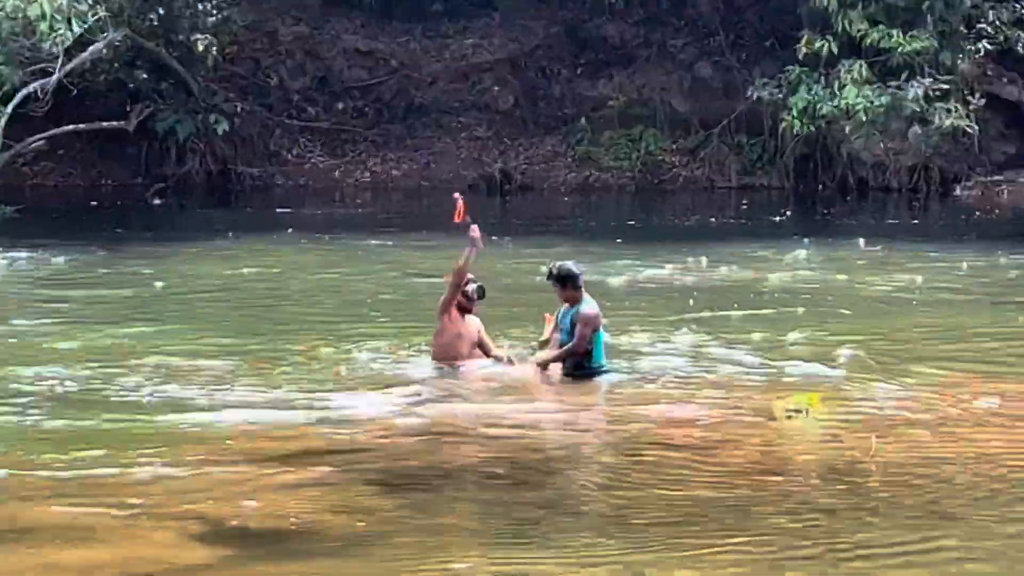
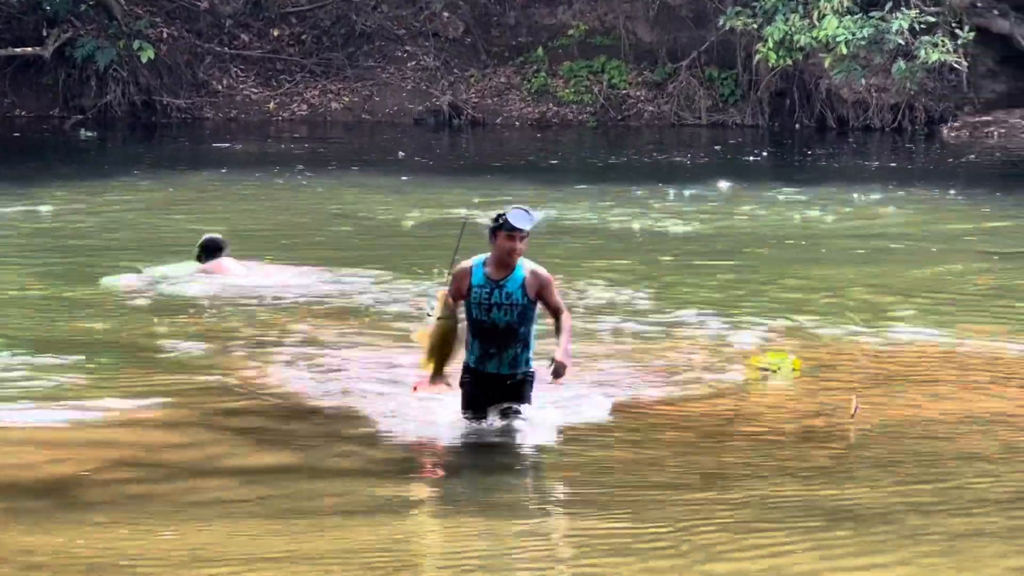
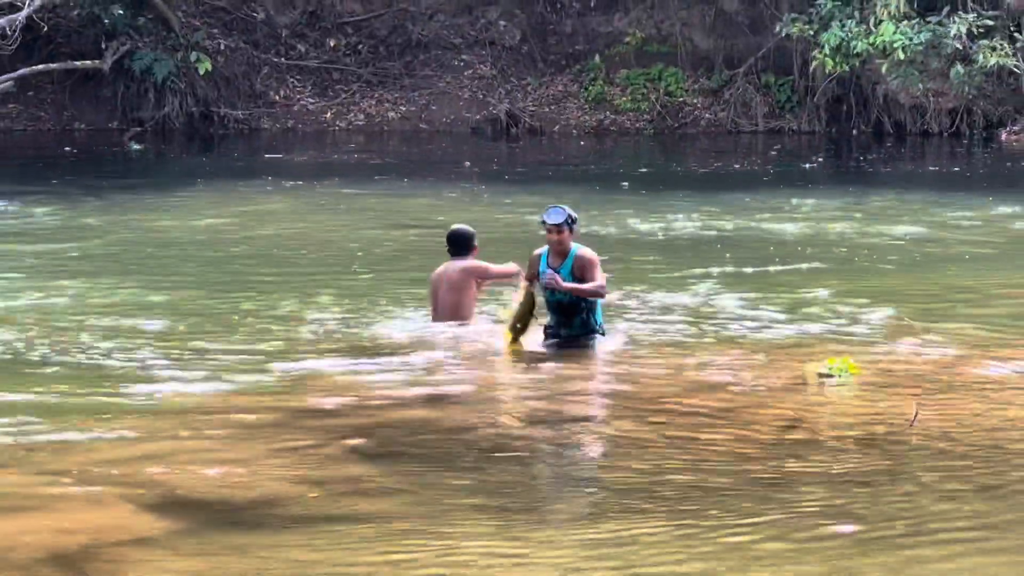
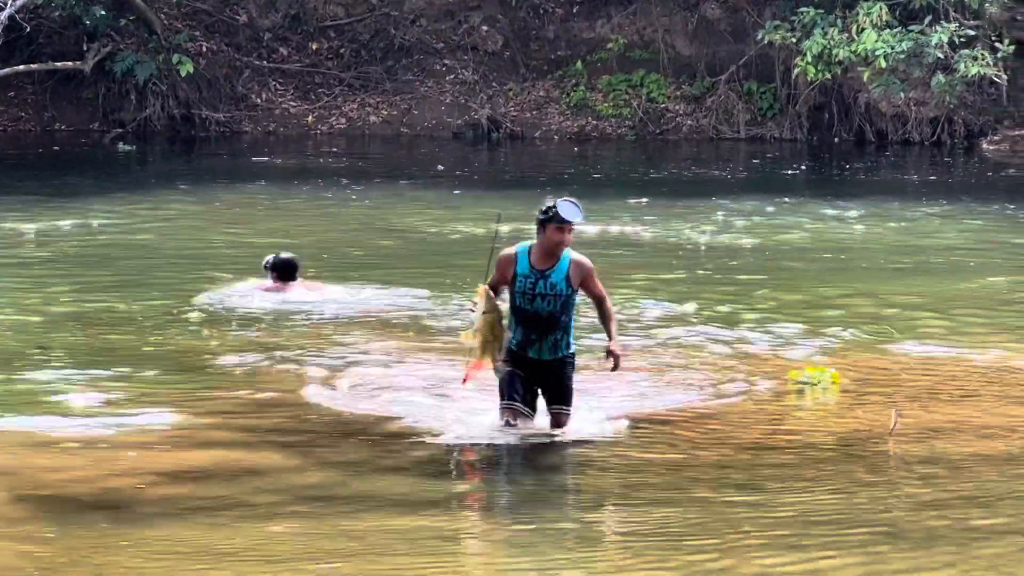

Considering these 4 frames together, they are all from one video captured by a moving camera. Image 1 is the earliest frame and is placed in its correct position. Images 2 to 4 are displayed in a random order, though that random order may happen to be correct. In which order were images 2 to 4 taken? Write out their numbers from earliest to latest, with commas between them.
3, 4, 2
